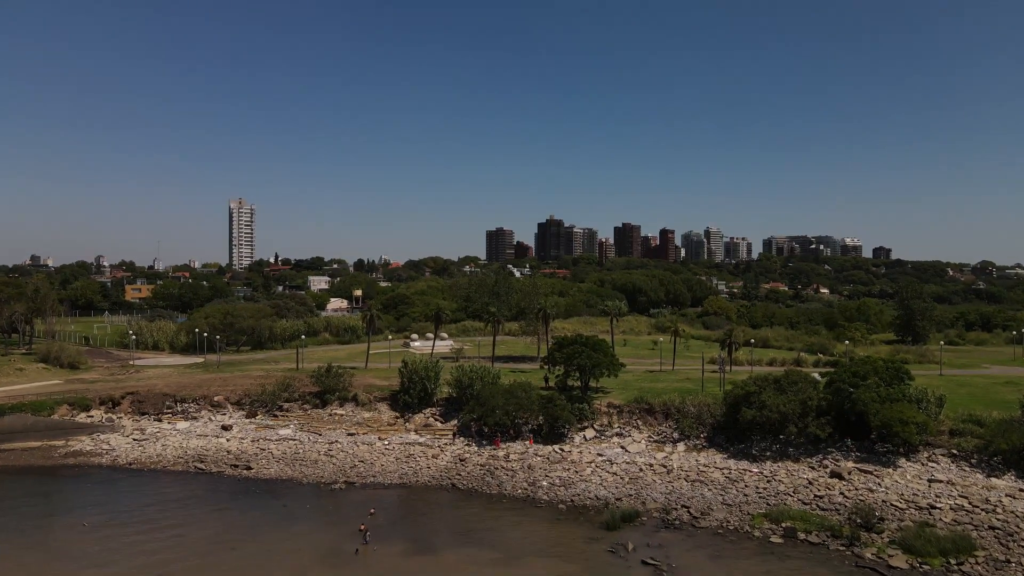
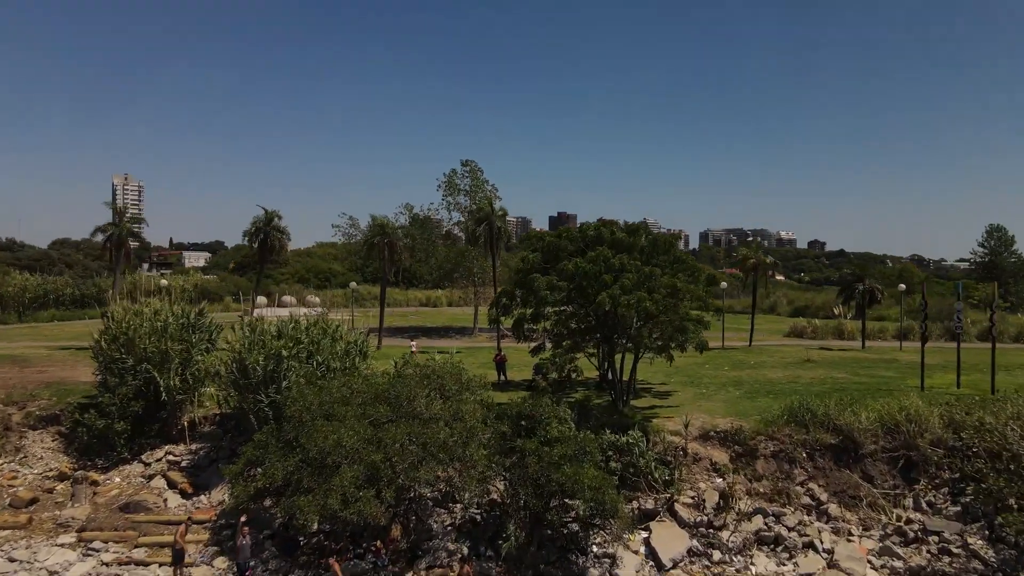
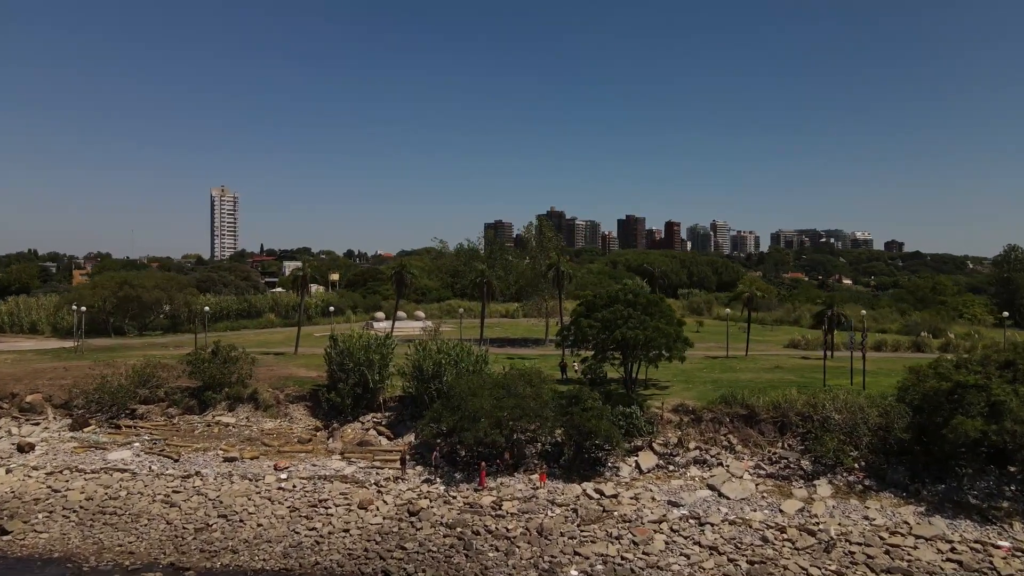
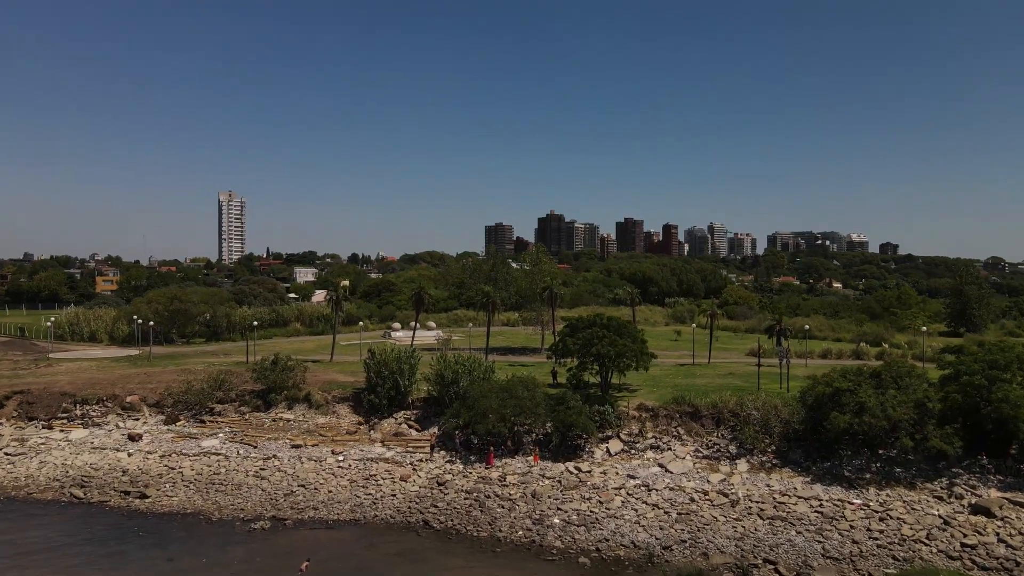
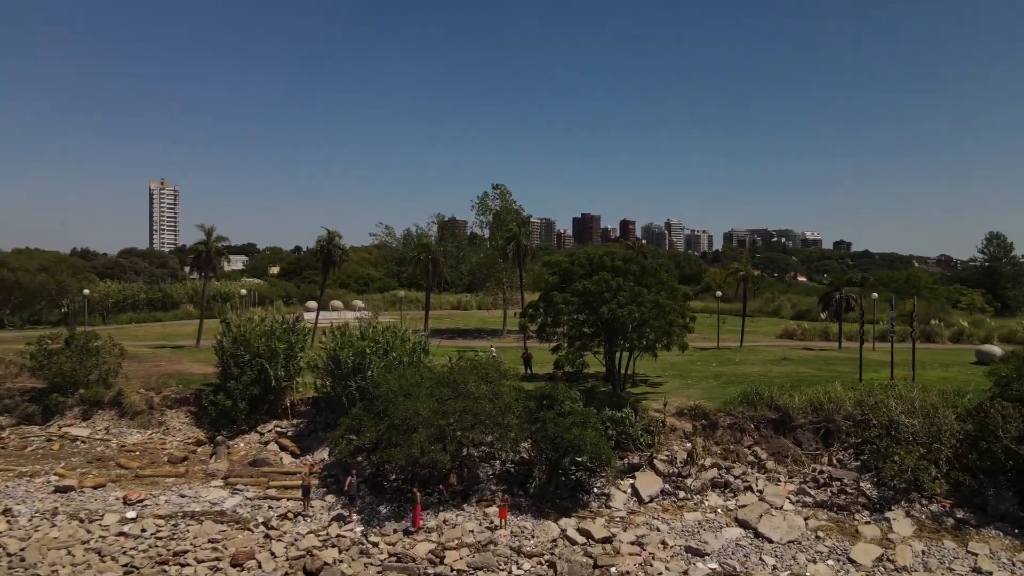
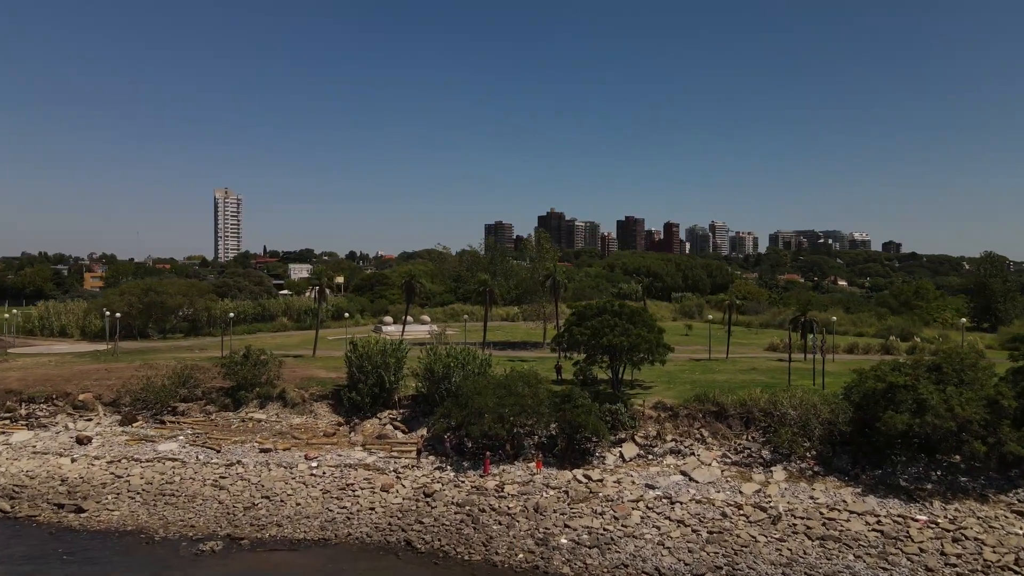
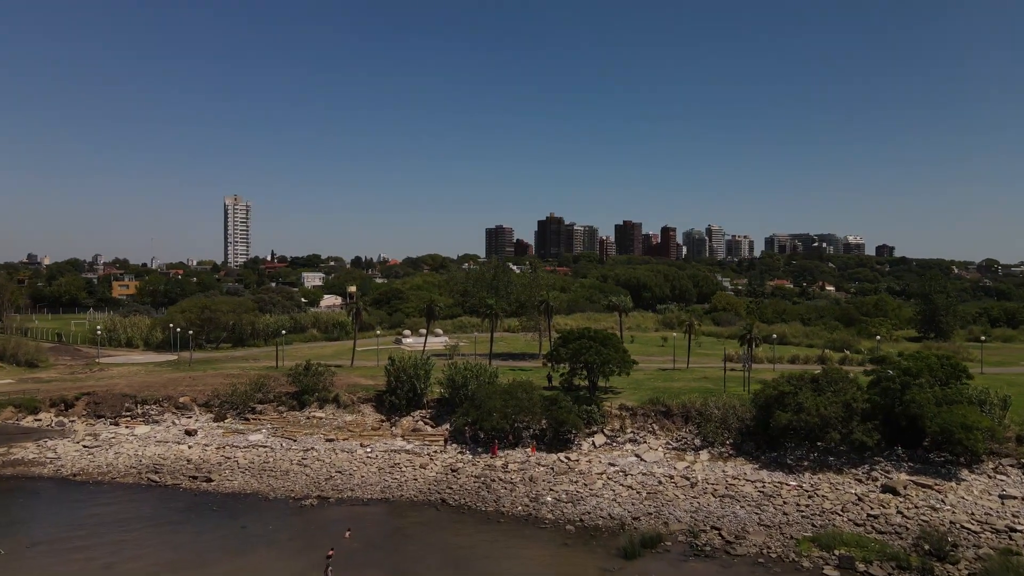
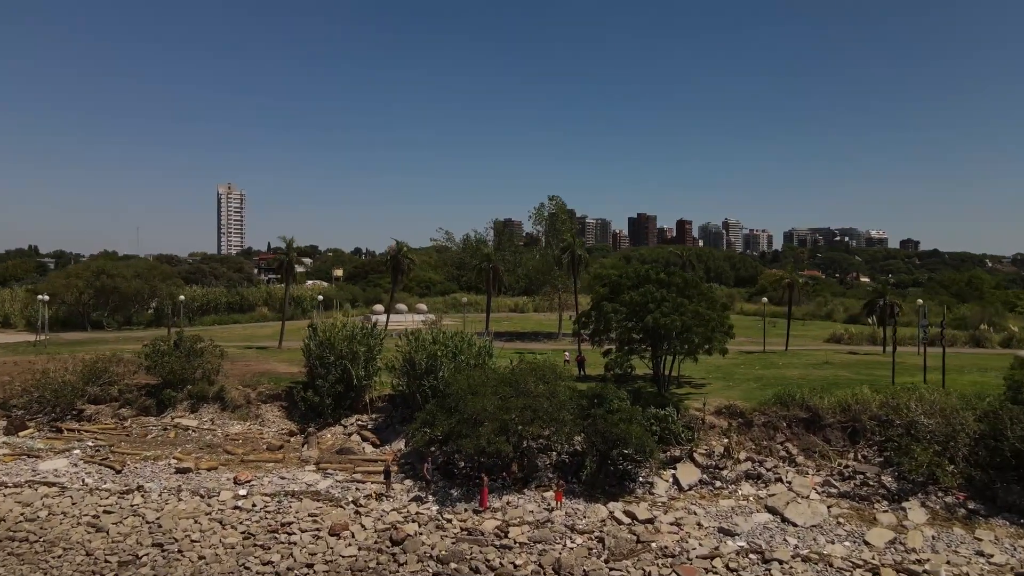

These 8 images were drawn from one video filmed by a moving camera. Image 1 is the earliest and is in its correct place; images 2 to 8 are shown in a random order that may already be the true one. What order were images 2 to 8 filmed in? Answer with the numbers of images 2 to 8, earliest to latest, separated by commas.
7, 4, 6, 3, 8, 5, 2
